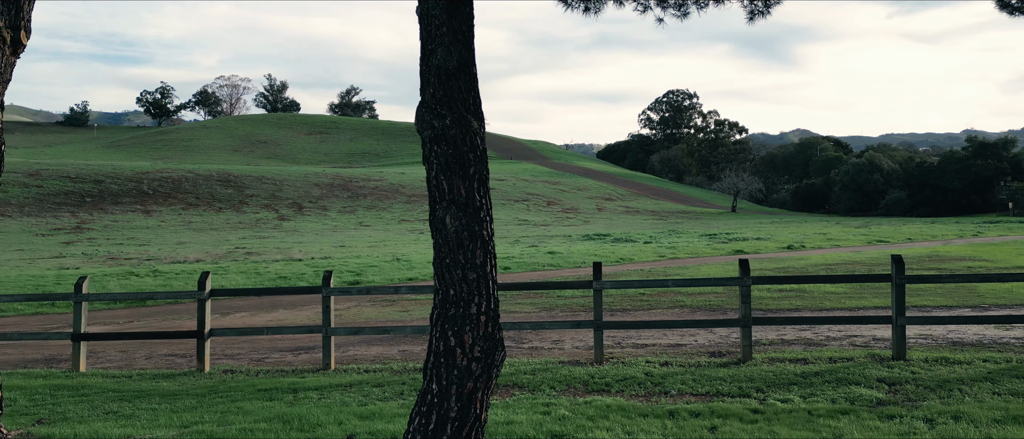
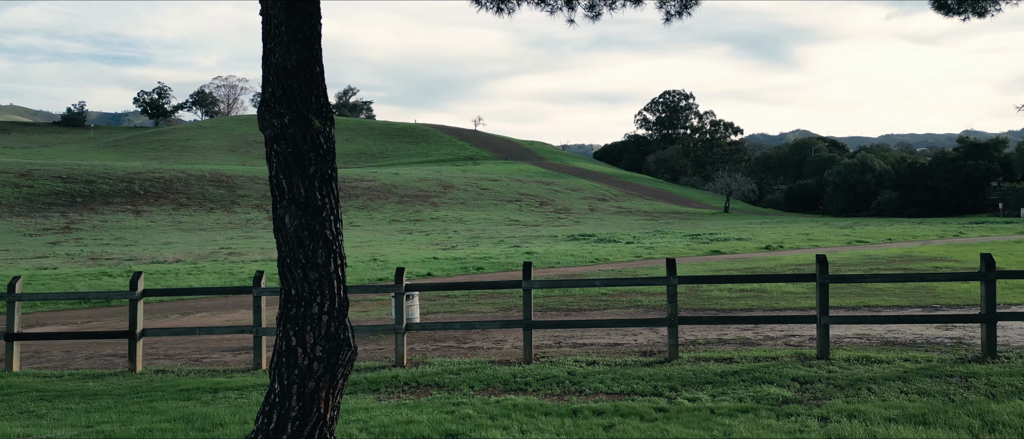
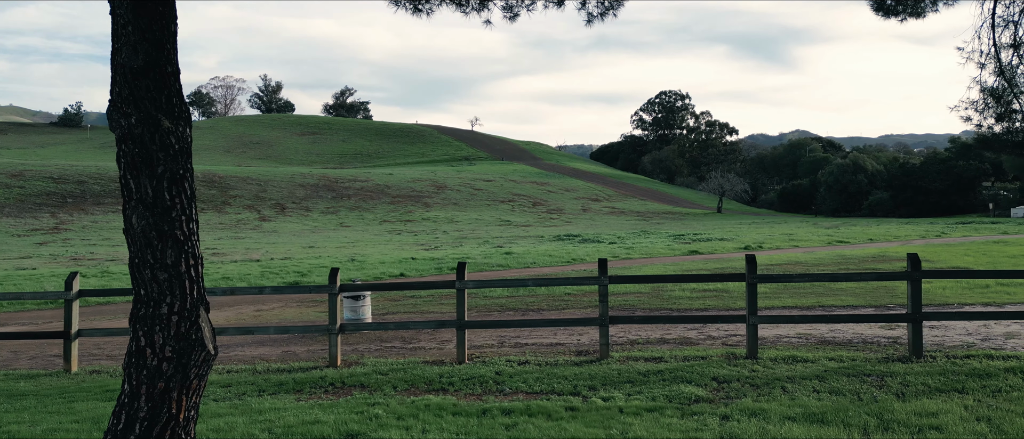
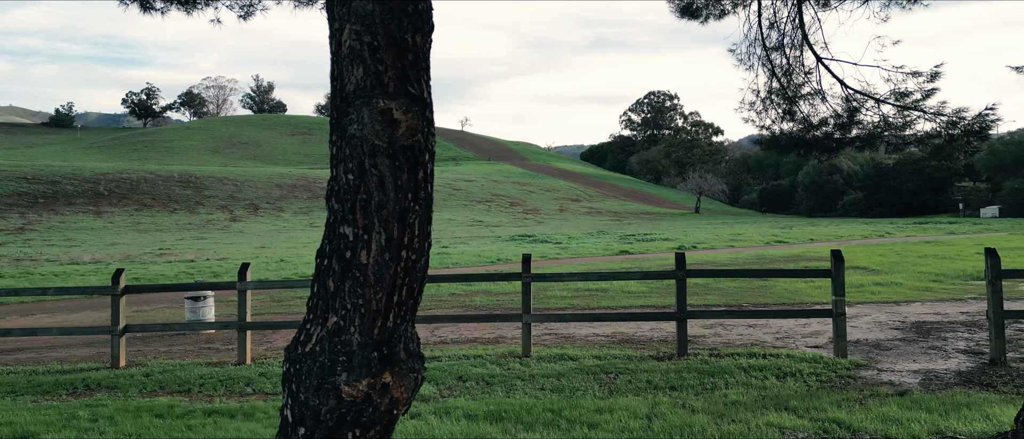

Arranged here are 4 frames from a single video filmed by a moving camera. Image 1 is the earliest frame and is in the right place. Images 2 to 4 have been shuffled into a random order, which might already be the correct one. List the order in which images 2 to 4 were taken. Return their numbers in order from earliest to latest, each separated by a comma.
2, 3, 4
